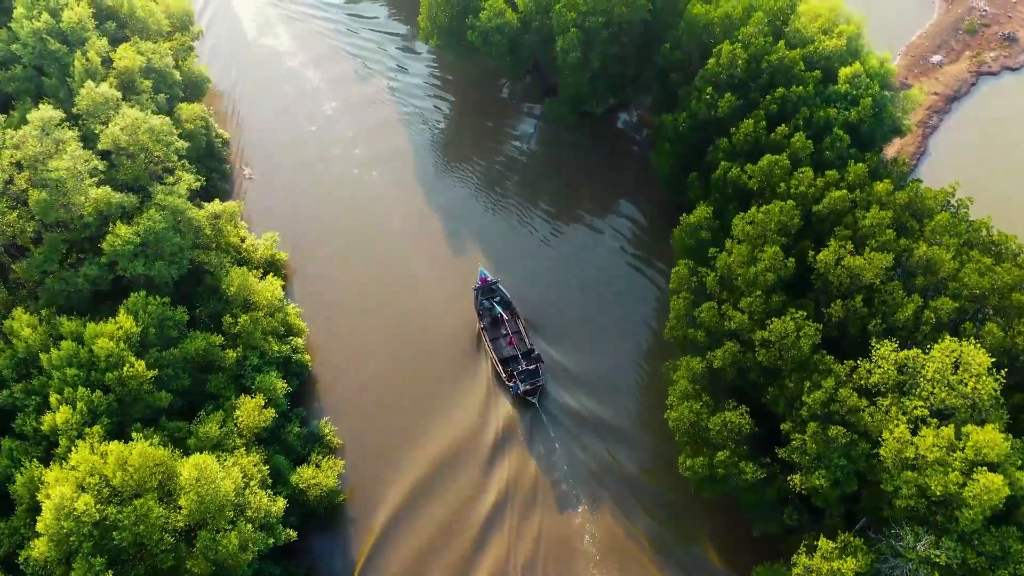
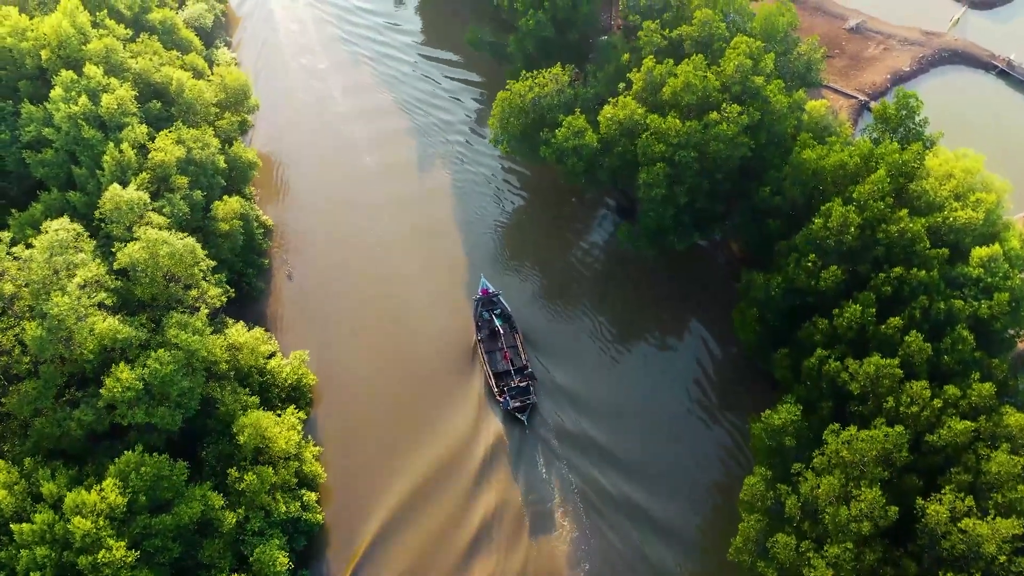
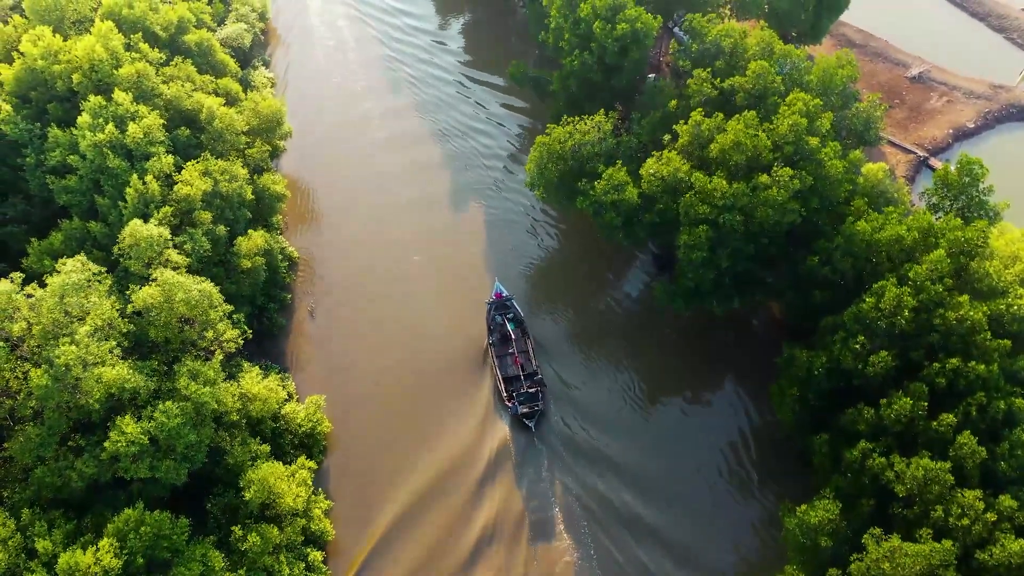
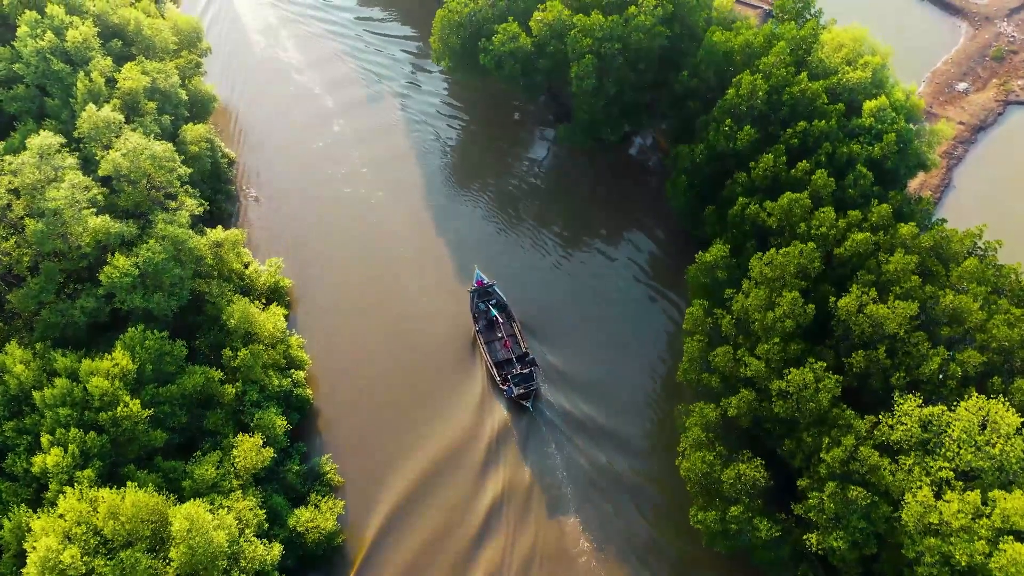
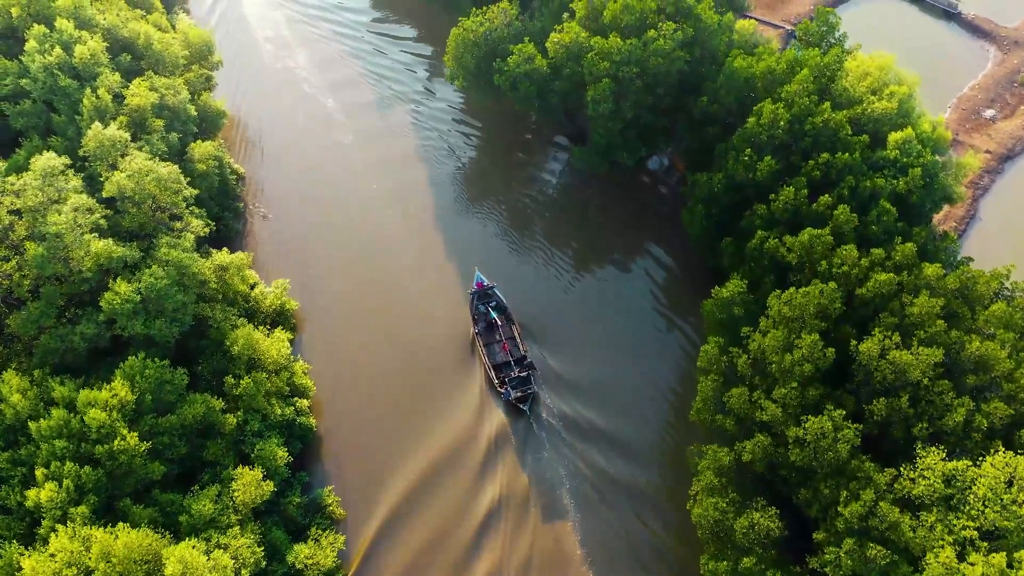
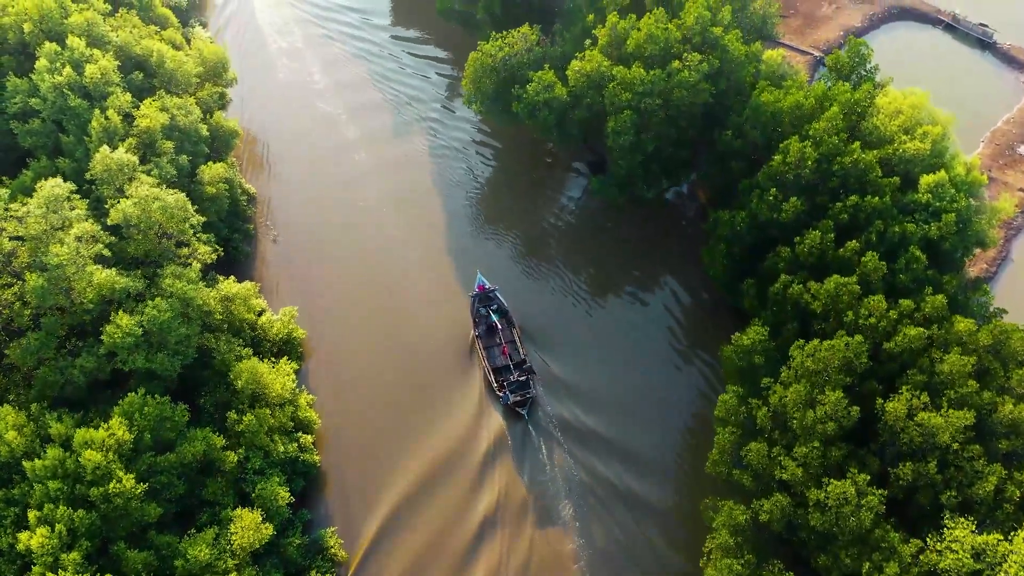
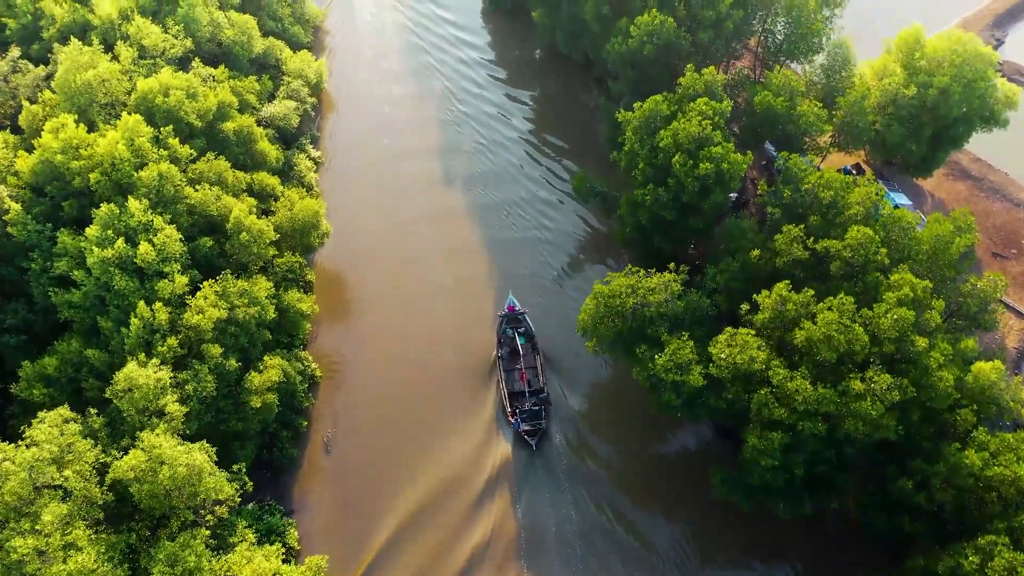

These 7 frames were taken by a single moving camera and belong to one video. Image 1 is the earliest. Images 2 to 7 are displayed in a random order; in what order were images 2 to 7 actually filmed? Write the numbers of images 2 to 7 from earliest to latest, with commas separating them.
4, 5, 6, 2, 3, 7
